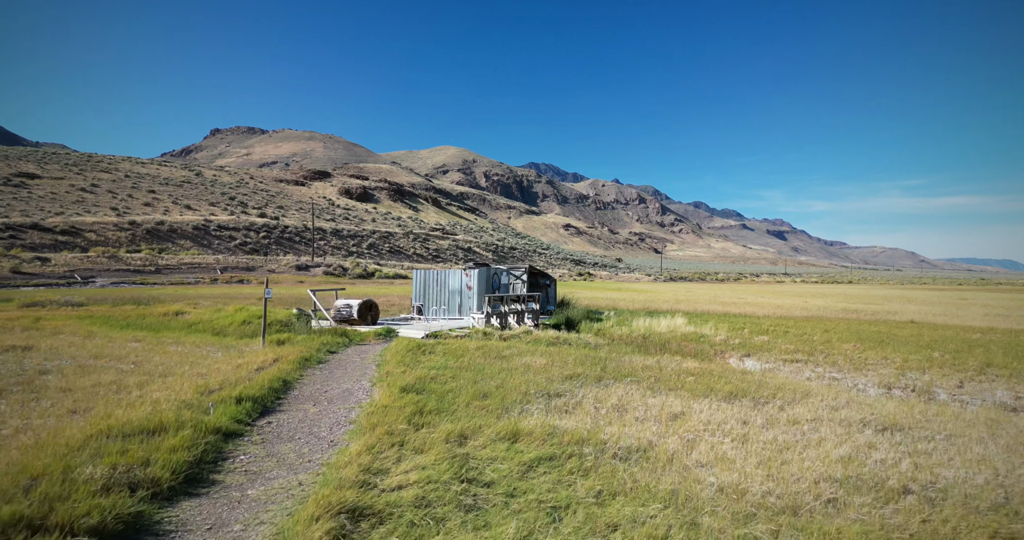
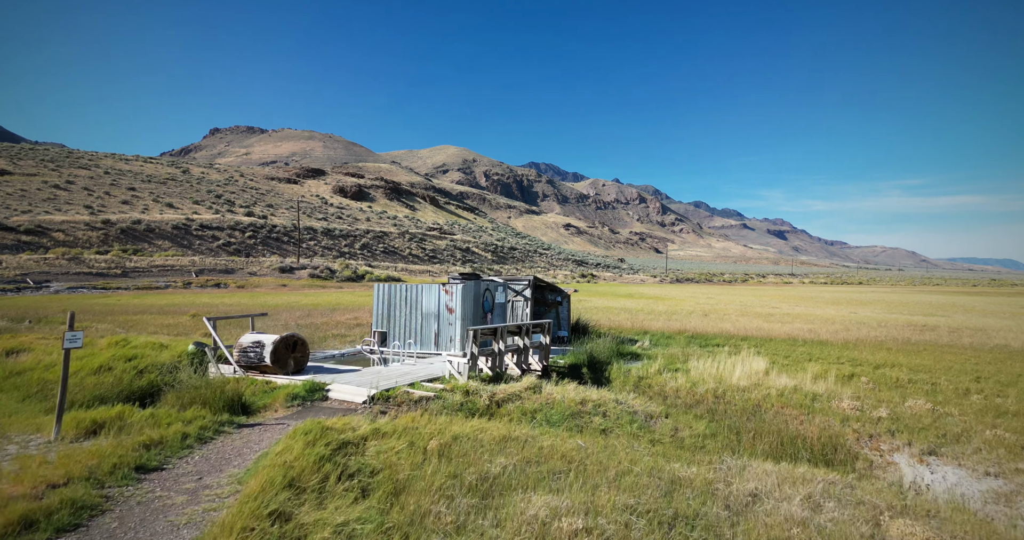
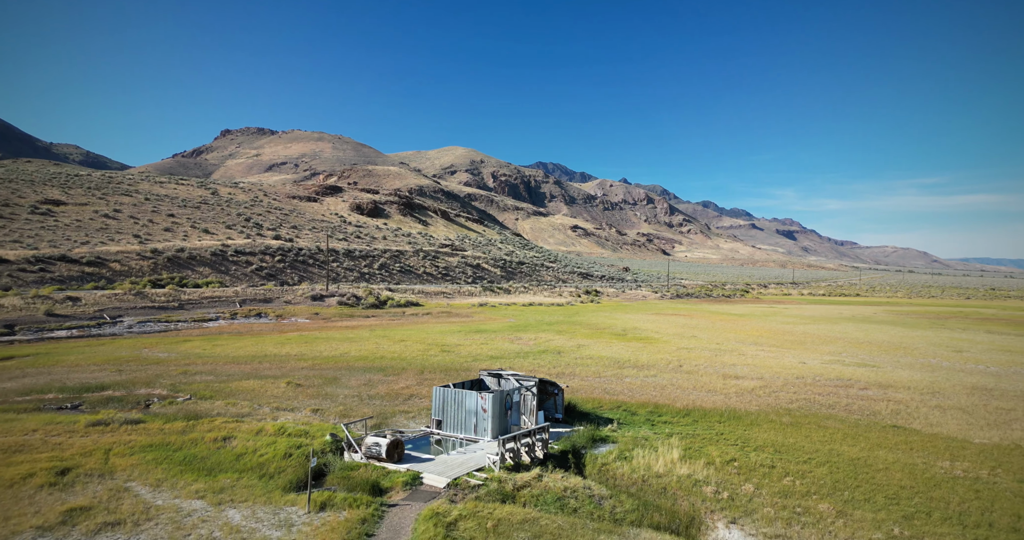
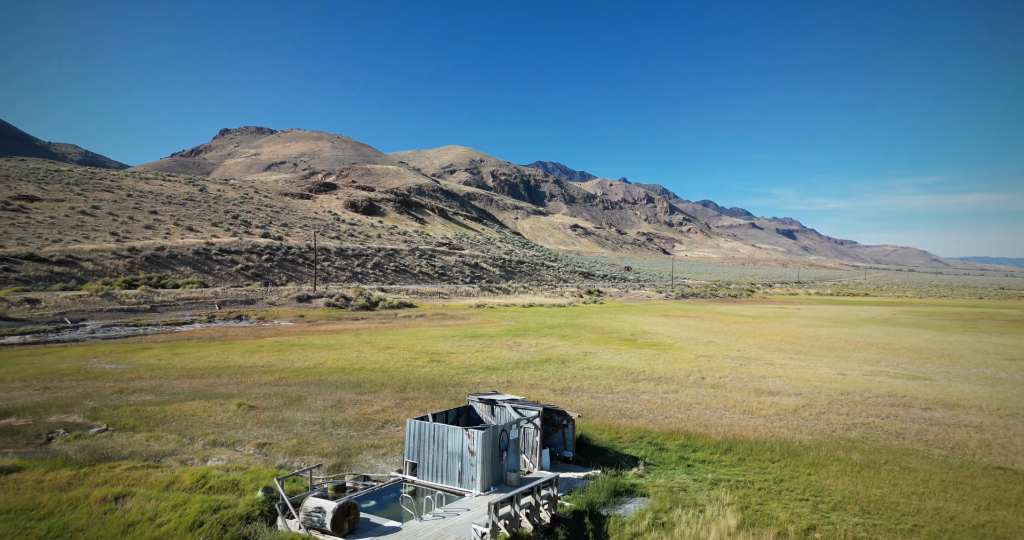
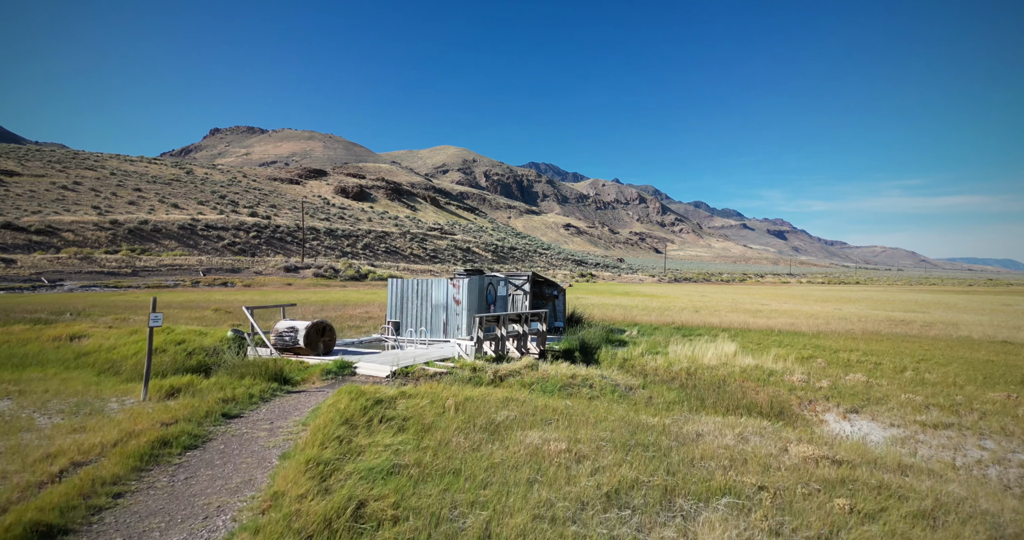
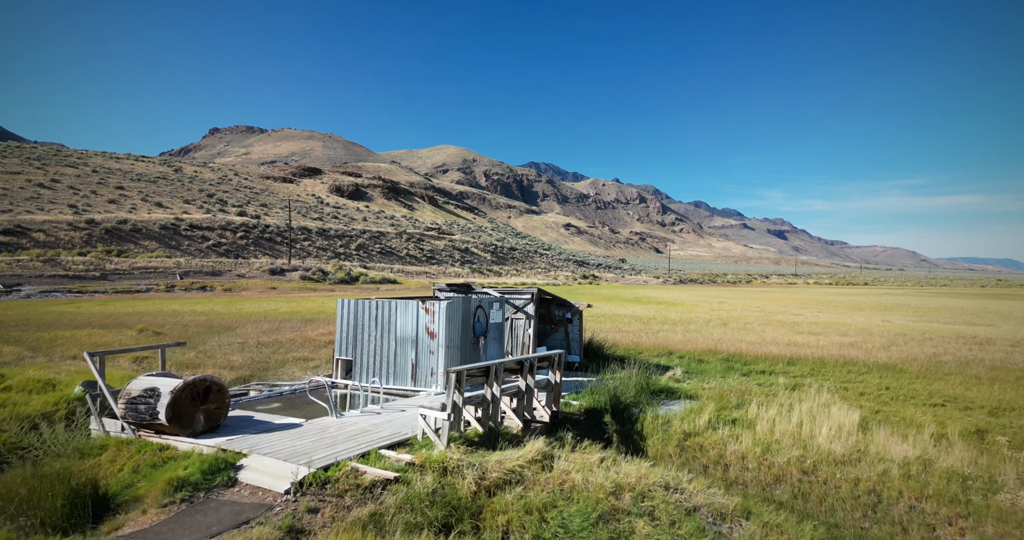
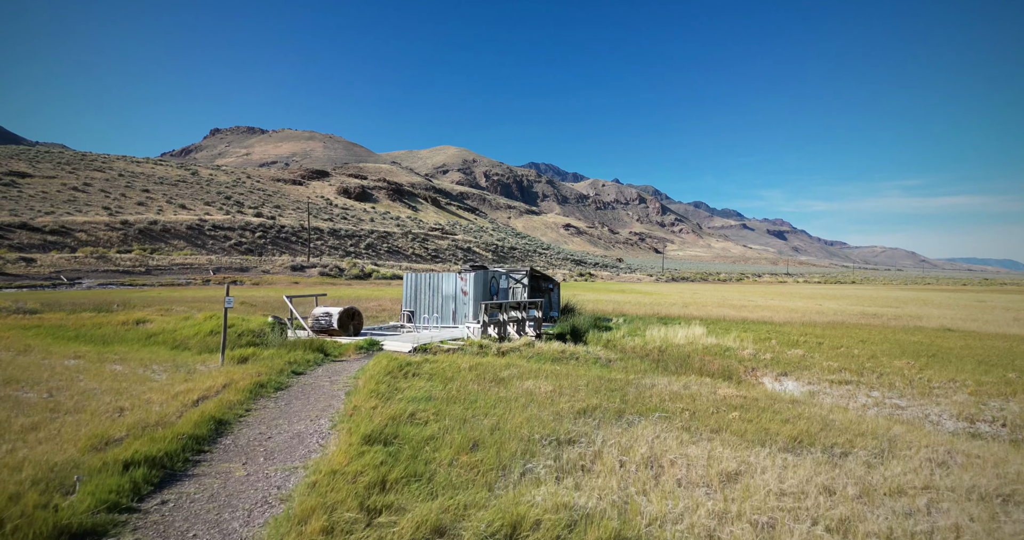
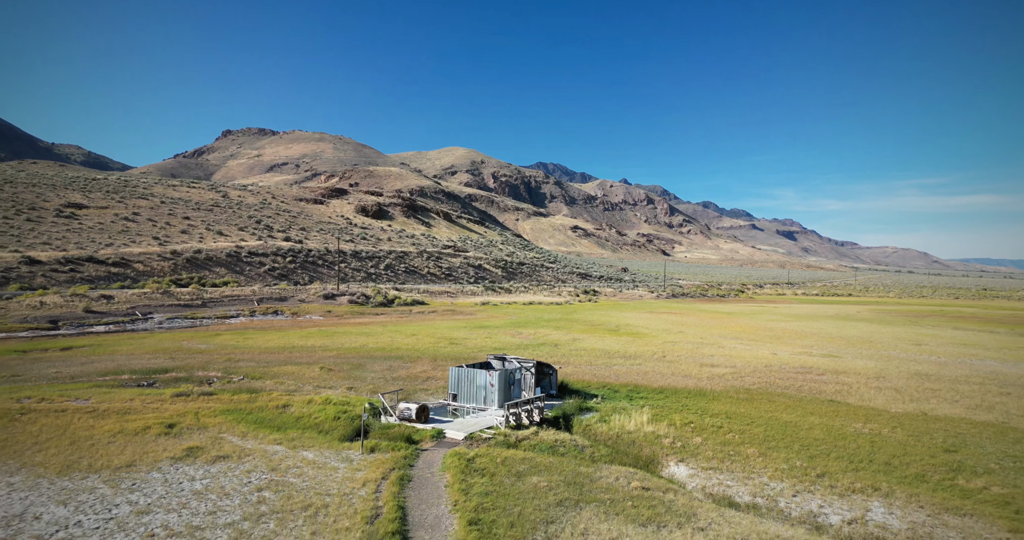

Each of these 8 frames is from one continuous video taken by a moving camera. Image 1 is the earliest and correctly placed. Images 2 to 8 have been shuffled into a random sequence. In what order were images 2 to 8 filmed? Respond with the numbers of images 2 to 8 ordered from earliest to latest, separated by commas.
7, 5, 2, 6, 4, 3, 8
